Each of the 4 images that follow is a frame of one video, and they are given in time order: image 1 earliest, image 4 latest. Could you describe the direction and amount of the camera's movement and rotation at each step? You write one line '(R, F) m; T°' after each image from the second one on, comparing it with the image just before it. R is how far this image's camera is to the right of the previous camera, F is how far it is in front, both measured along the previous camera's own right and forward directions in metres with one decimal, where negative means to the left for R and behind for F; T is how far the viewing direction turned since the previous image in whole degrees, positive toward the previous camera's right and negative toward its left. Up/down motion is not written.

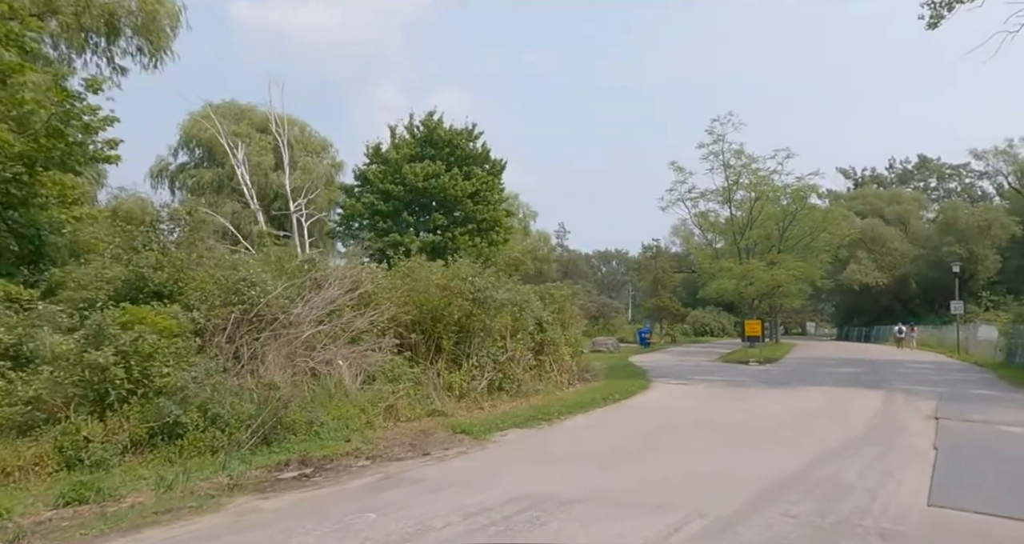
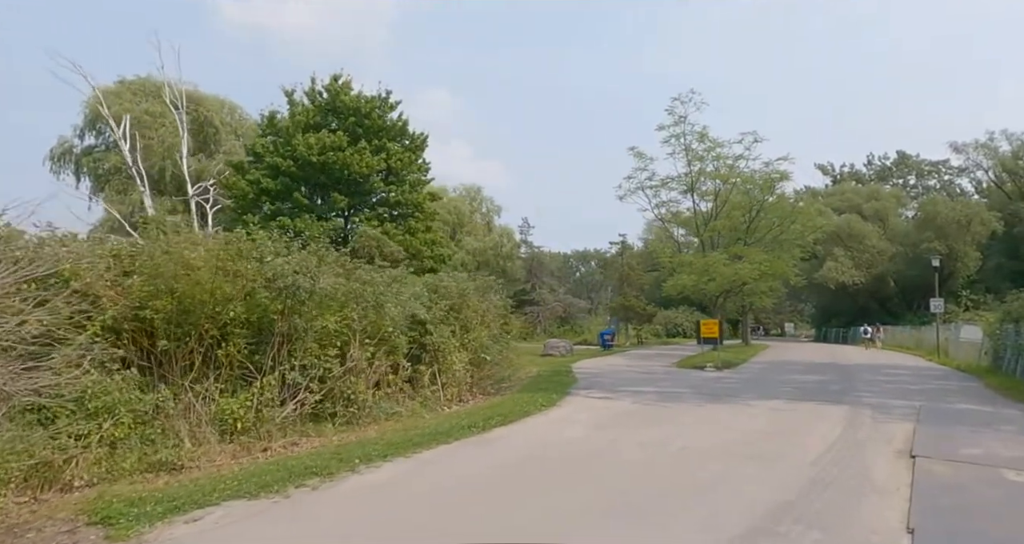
(+2.2, +3.8) m; +1°
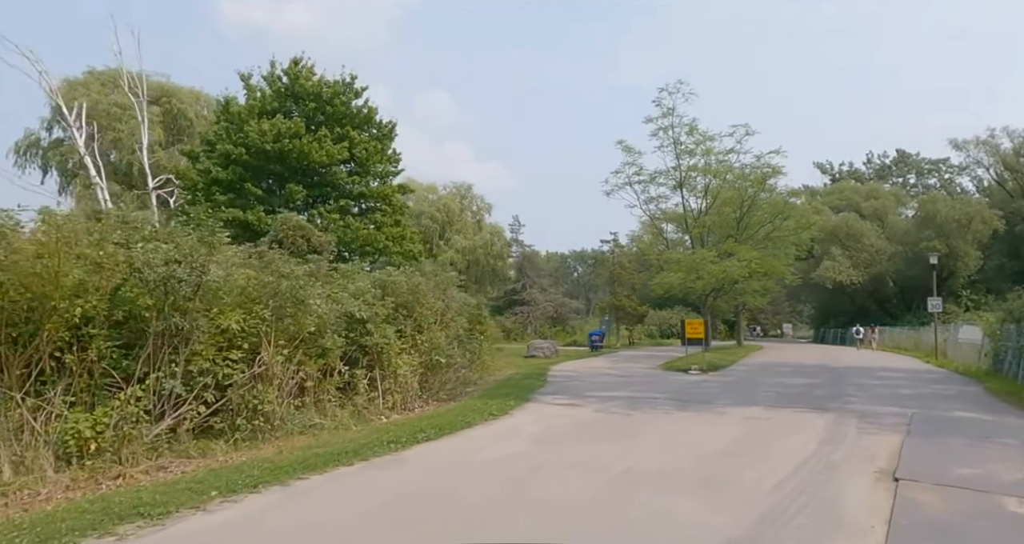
(+0.9, +1.4) m; 0°
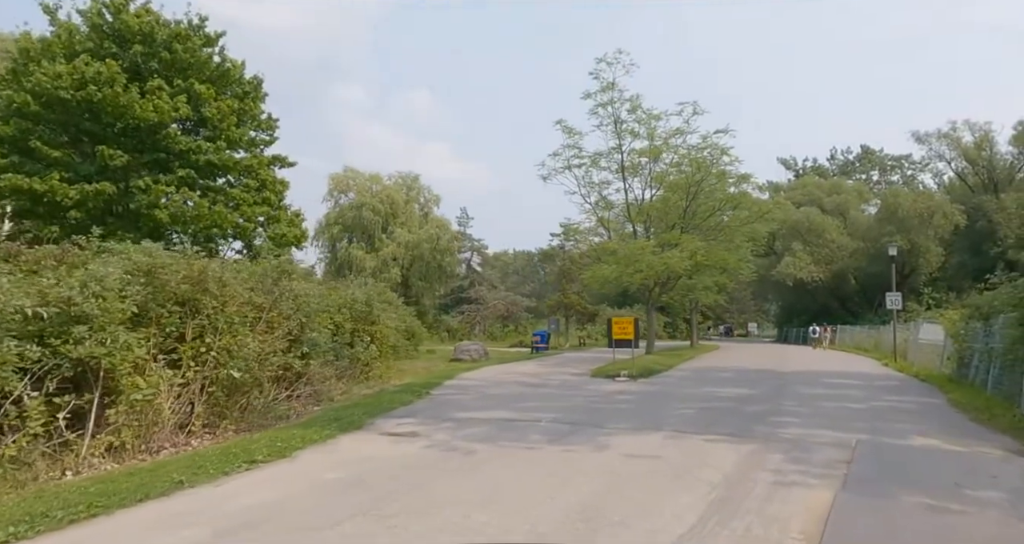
(+2.3, +3.6) m; +2°
